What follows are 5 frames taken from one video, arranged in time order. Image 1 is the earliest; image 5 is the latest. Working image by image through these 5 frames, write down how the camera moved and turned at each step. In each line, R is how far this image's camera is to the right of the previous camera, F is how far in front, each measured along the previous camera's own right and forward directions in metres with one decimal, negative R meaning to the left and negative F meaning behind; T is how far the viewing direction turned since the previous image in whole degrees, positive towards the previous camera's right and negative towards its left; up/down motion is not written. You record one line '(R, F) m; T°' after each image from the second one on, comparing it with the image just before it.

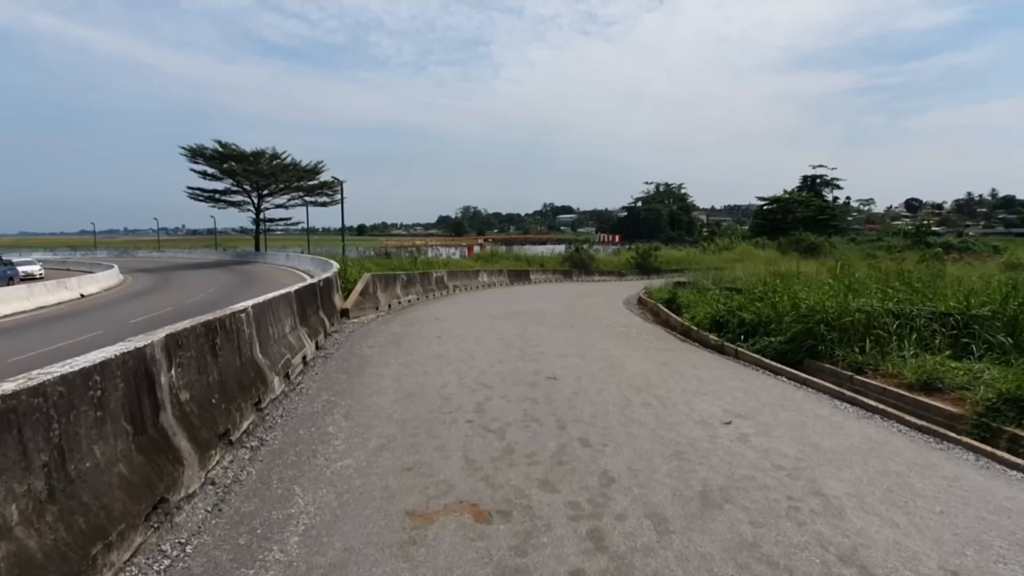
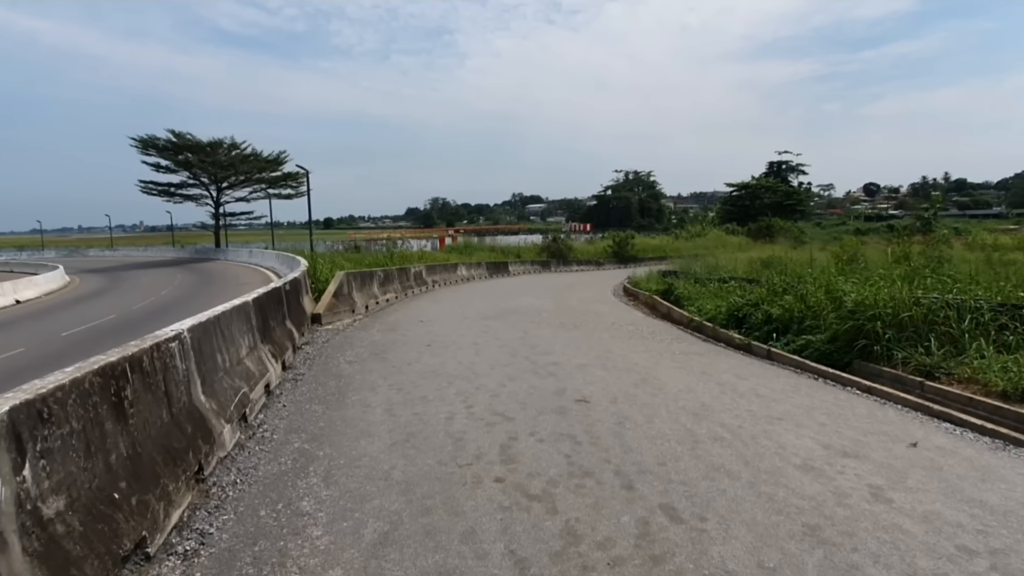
(-0.6, +1.8) m; +3°
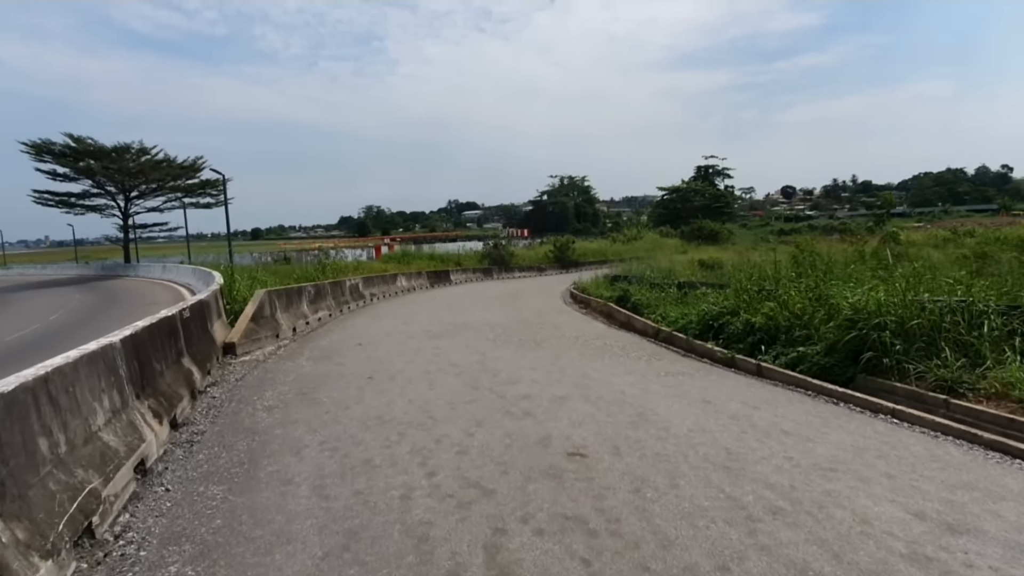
(-0.3, +1.7) m; +6°
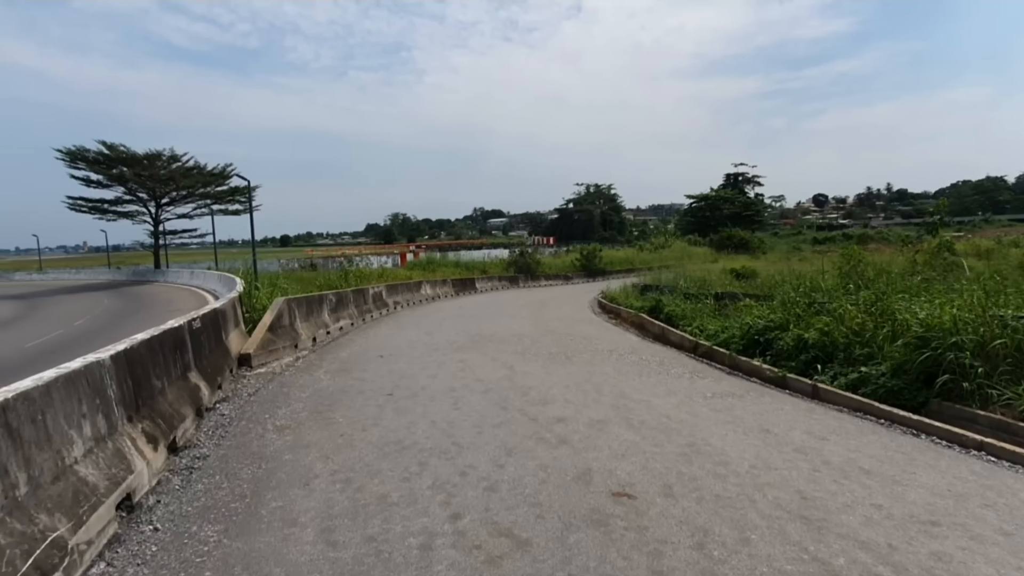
(-0.1, +0.7) m; -2°
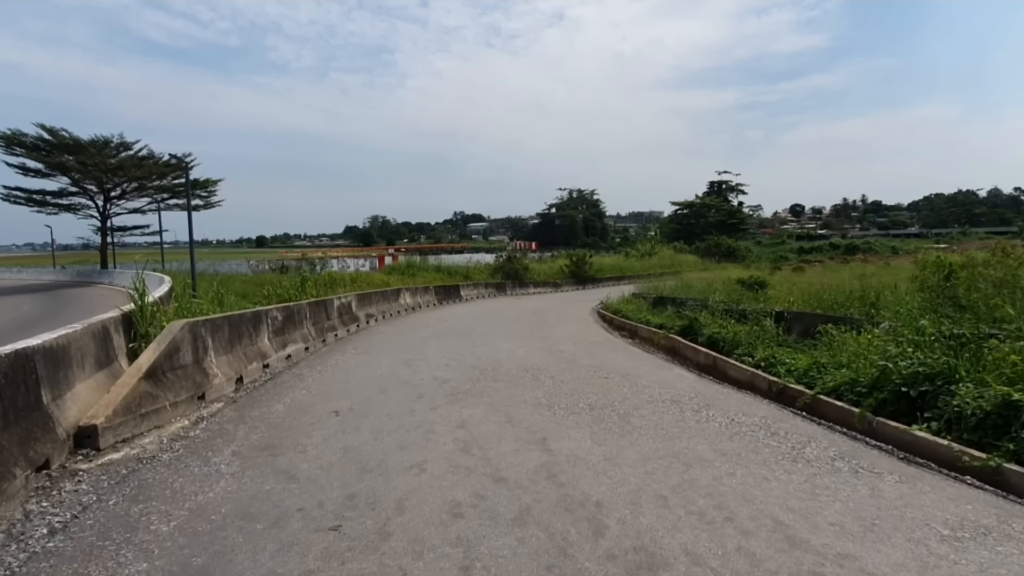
(-0.6, +4.0) m; +2°
